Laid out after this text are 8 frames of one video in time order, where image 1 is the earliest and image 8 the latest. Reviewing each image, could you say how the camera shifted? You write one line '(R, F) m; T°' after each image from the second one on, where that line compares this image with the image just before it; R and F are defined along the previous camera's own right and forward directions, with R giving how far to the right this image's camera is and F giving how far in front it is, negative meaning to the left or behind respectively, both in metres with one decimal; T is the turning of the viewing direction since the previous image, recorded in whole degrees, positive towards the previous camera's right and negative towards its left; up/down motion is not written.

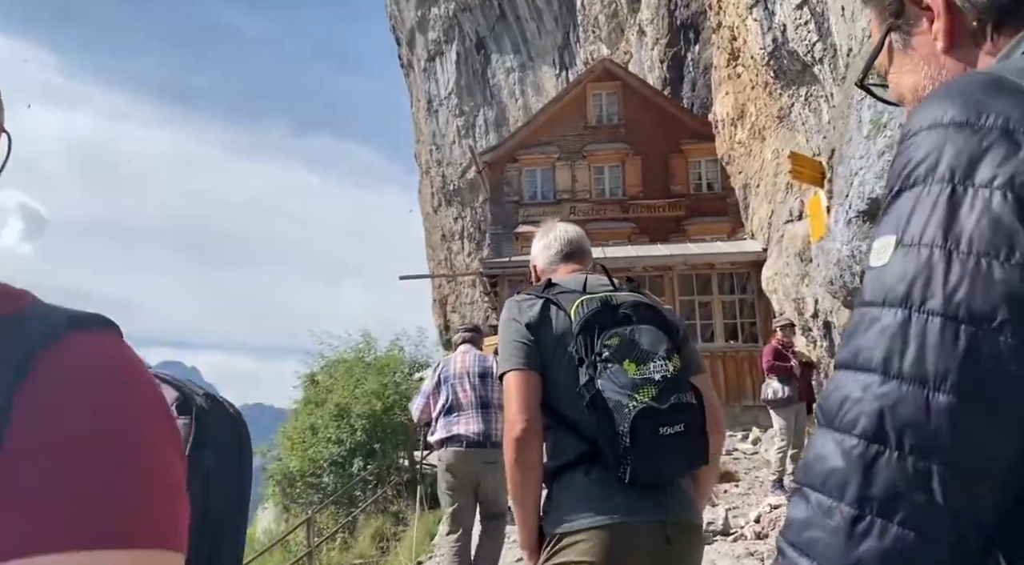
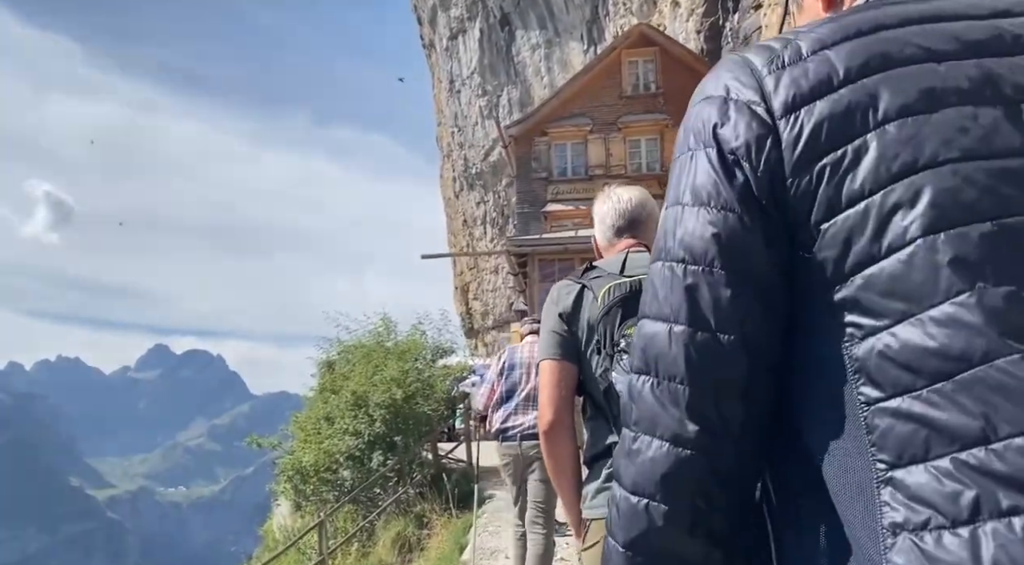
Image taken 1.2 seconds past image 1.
(-0.2, +1.4) m; -1°
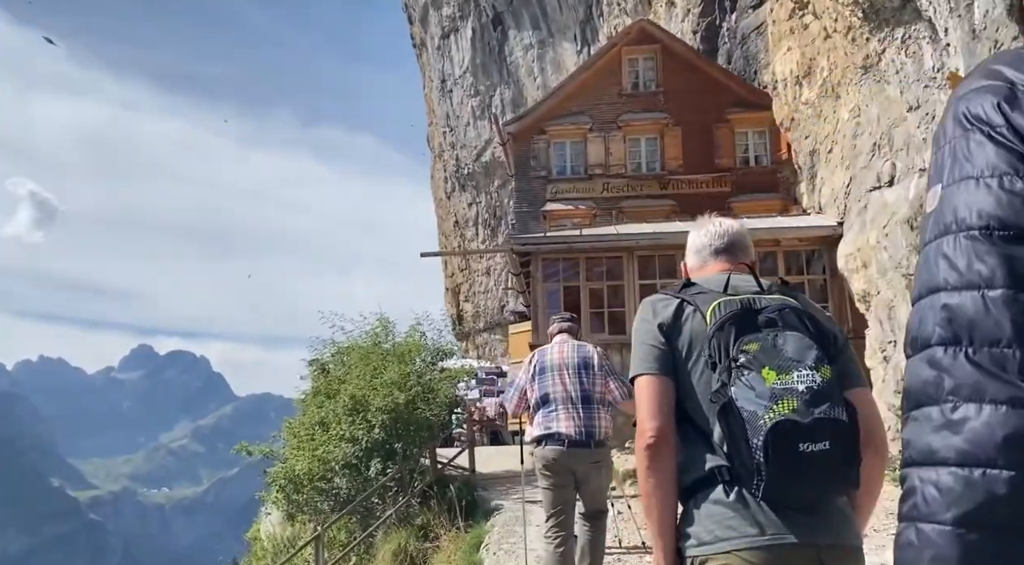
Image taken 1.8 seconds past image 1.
(-0.2, +0.5) m; +1°
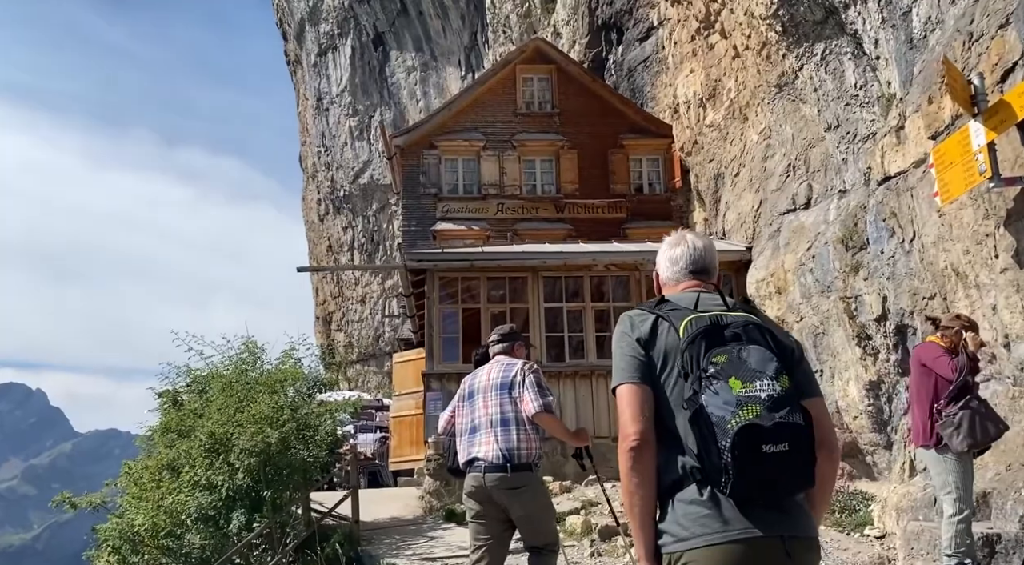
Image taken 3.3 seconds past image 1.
(-0.2, +1.2) m; +7°
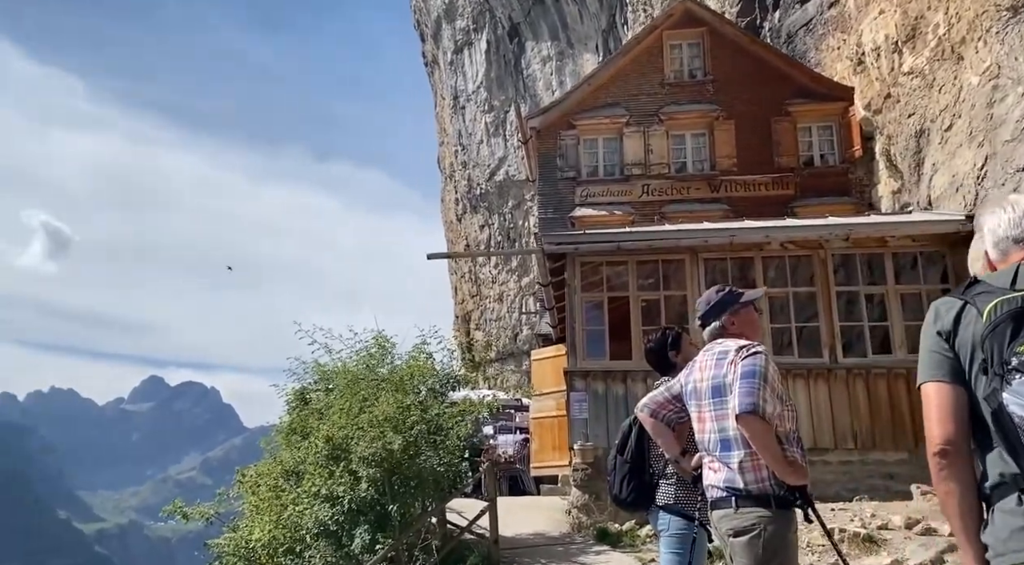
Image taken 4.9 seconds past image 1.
(-0.2, +1.8) m; -8°
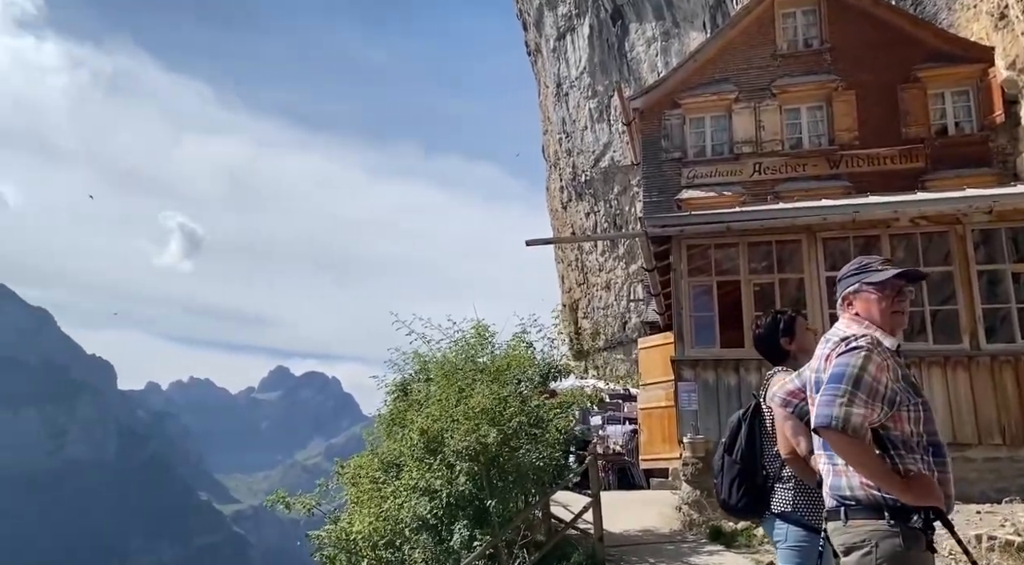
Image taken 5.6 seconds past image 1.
(0.0, +0.7) m; -6°
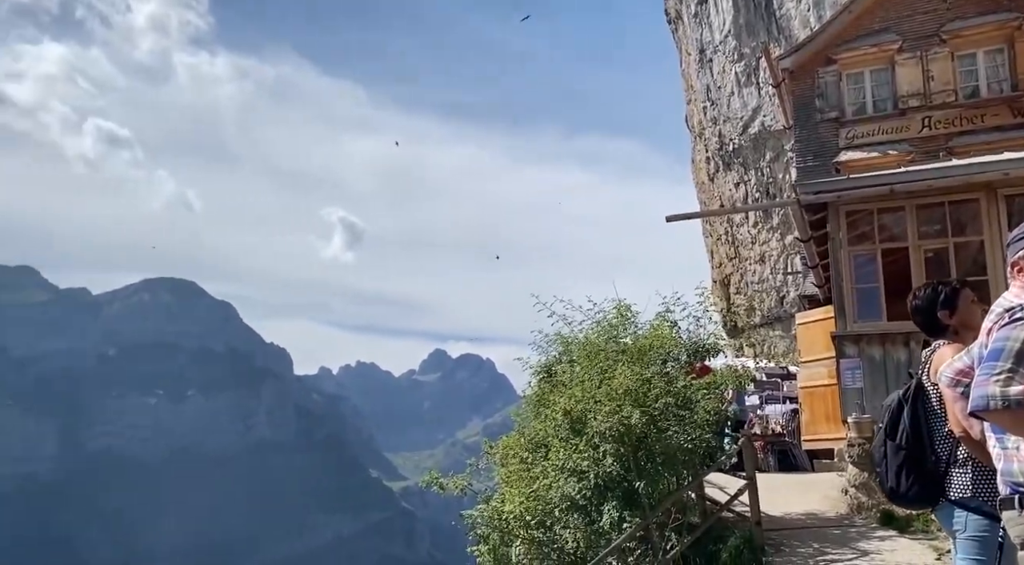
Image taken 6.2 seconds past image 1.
(0.0, +0.7) m; -8°
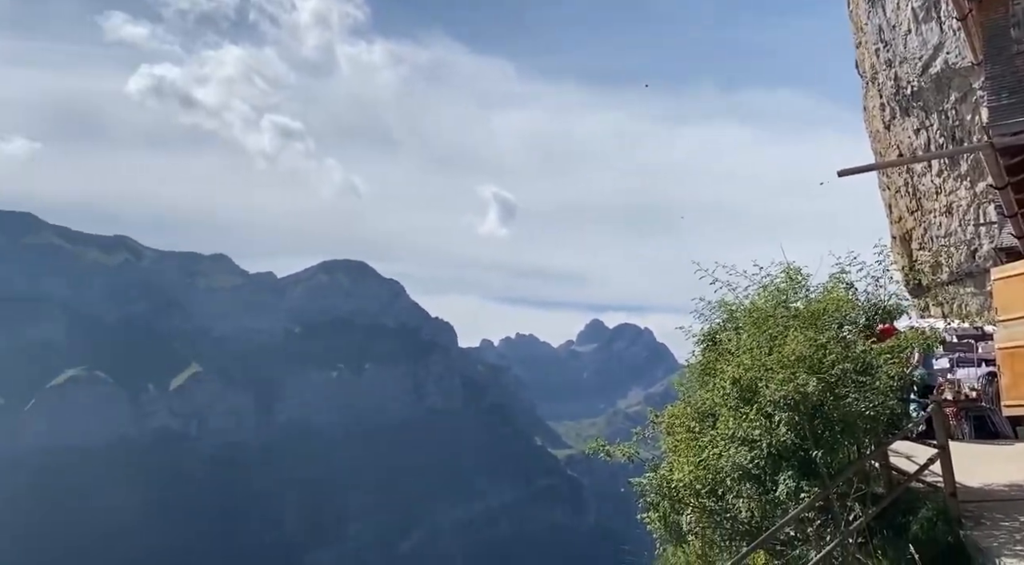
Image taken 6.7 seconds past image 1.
(-0.2, +0.8) m; -9°
